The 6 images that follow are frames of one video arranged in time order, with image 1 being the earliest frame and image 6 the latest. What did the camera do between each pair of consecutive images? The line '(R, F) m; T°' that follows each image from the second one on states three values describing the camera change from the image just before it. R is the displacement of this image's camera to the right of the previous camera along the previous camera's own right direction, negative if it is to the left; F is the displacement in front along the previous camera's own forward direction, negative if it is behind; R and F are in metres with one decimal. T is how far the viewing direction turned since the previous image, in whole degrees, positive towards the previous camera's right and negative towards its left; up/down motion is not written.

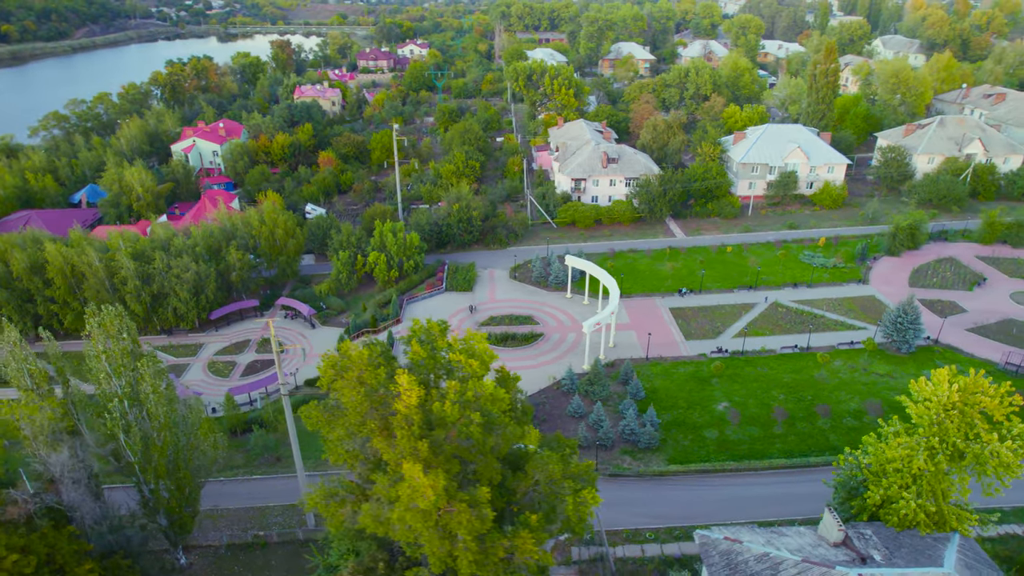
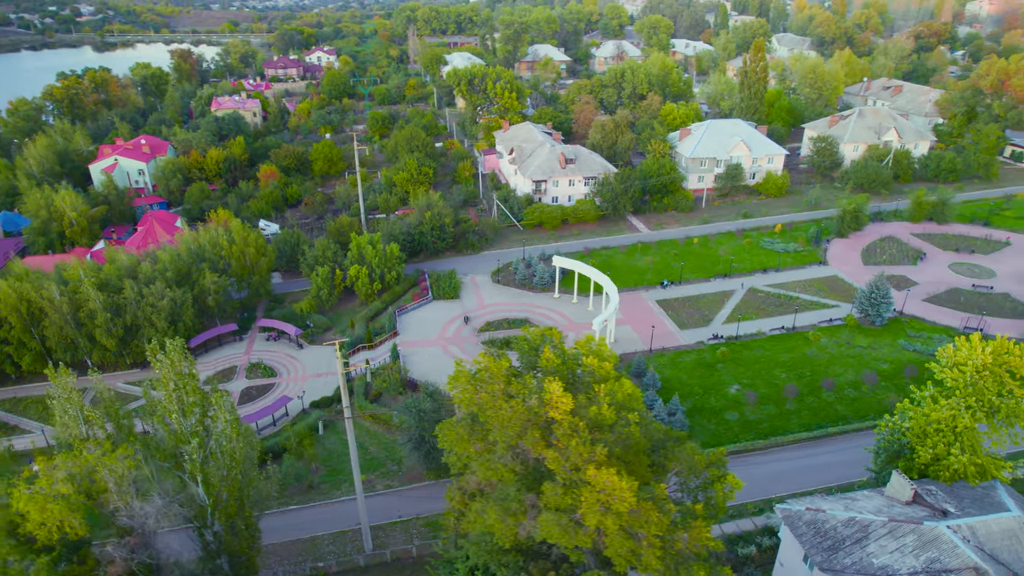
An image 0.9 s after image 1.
(-5.9, +0.2) m; +8°
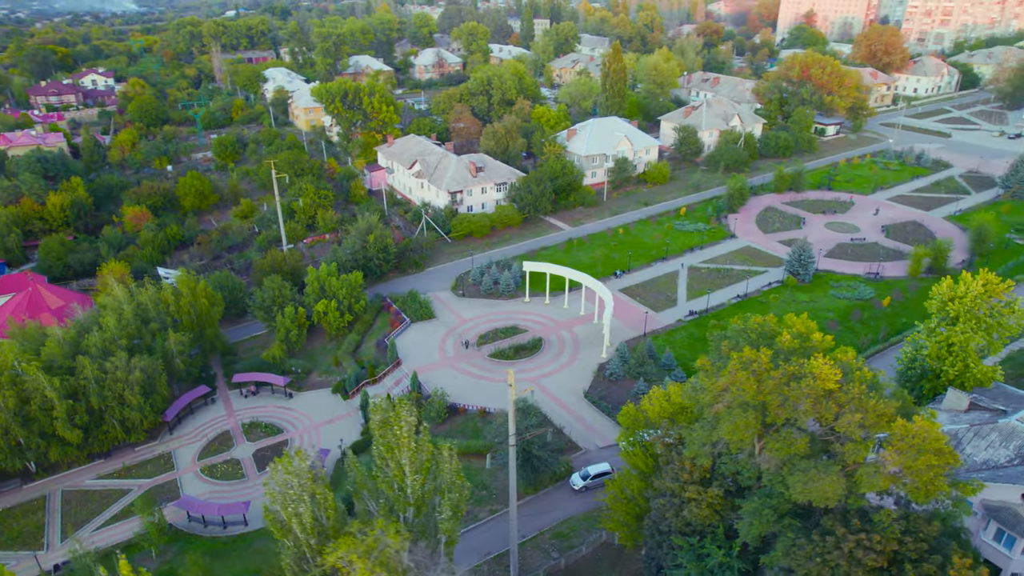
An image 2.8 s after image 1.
(-12.7, +1.2) m; +18°
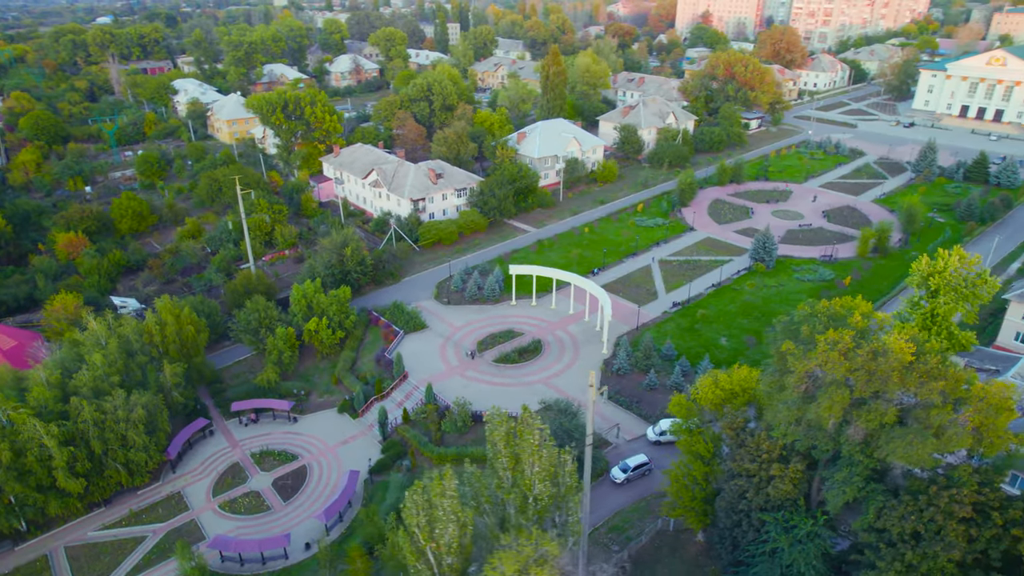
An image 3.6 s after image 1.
(-5.9, +0.1) m; +8°
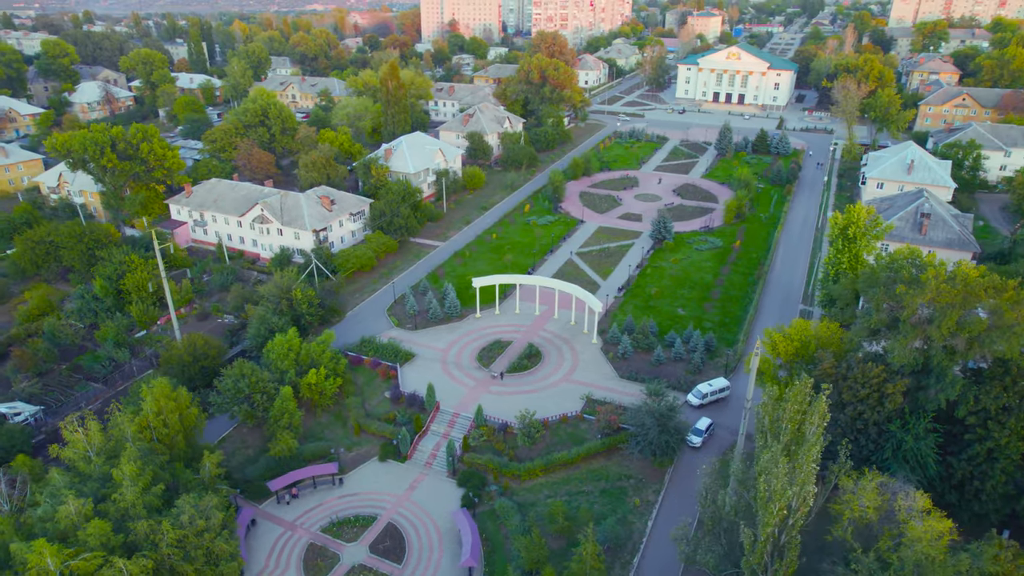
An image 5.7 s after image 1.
(-15.8, +2.2) m; +22°
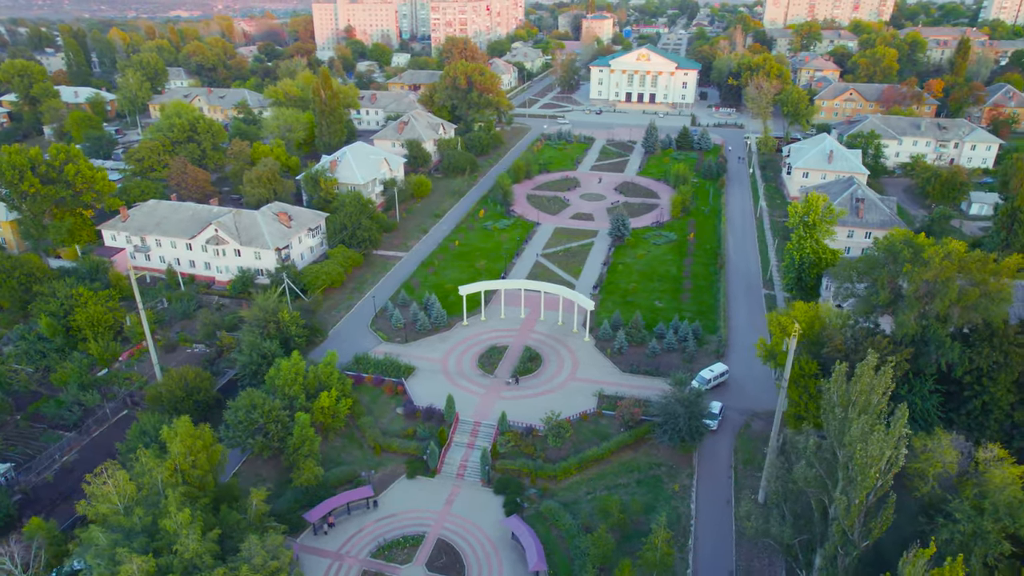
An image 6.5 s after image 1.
(-6.8, +0.1) m; +9°
